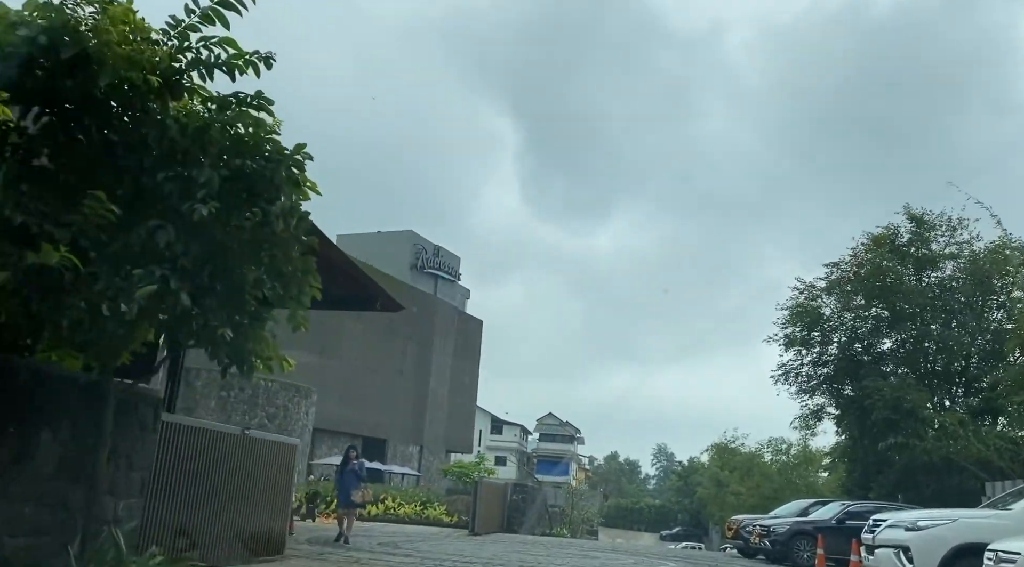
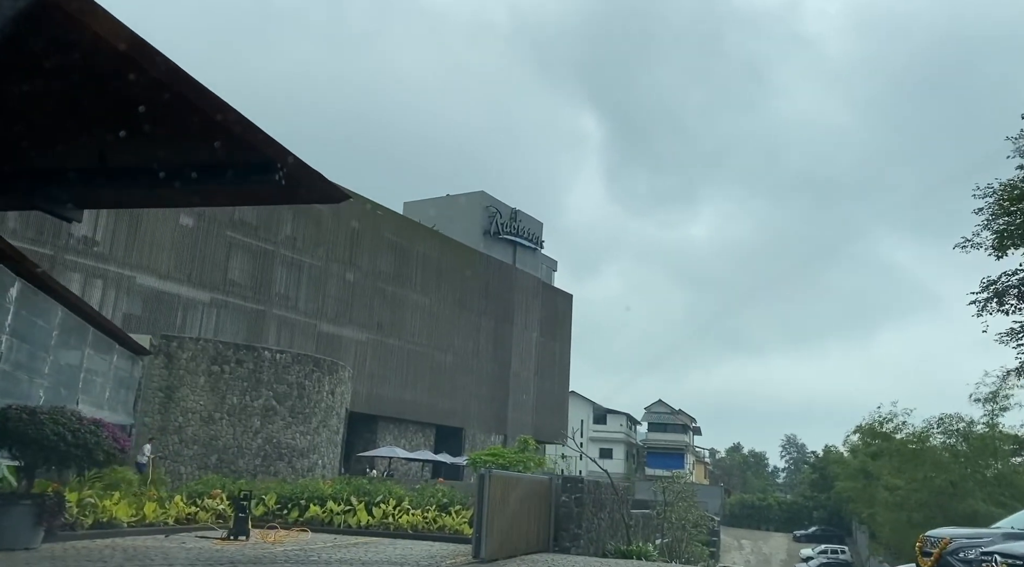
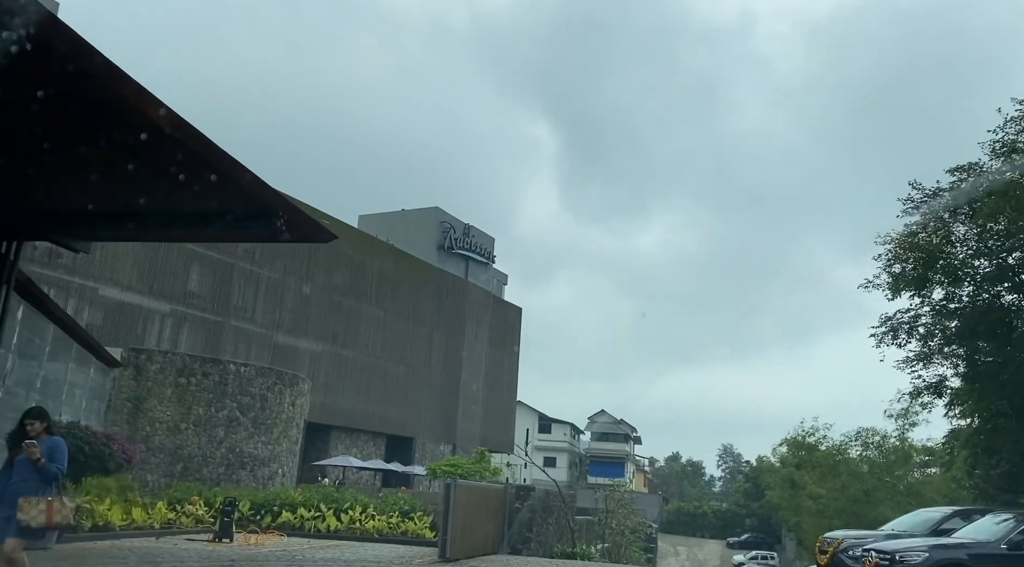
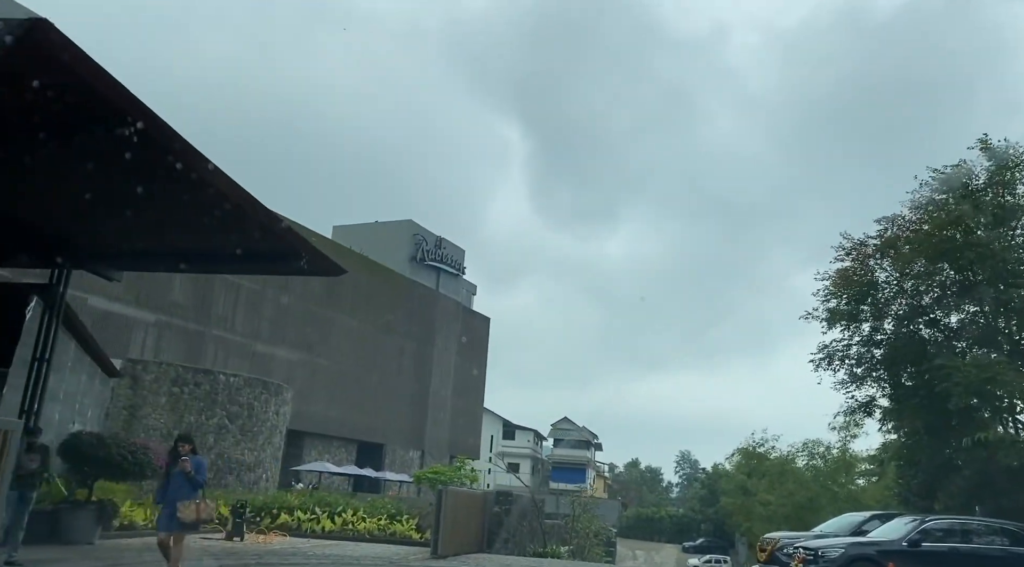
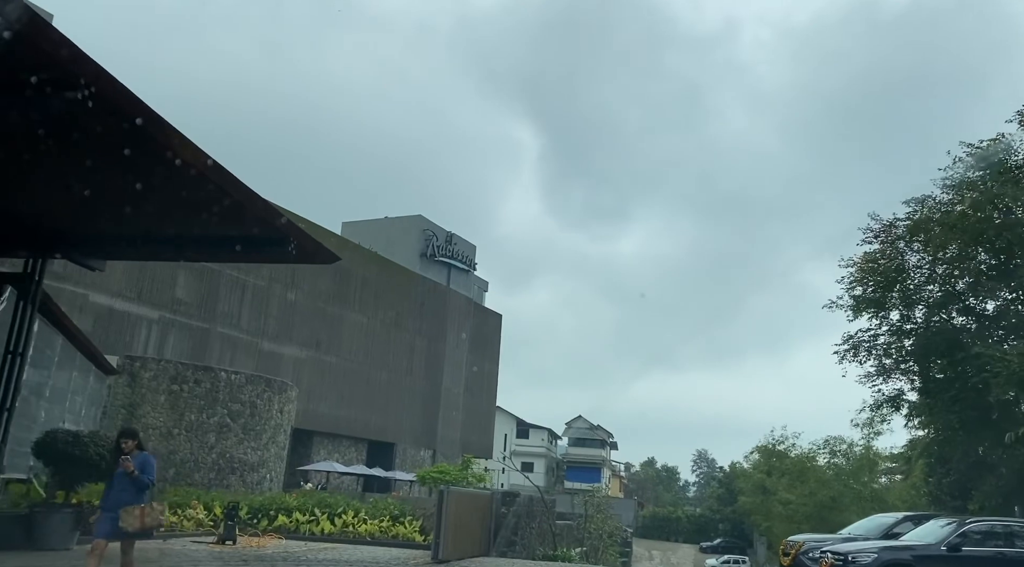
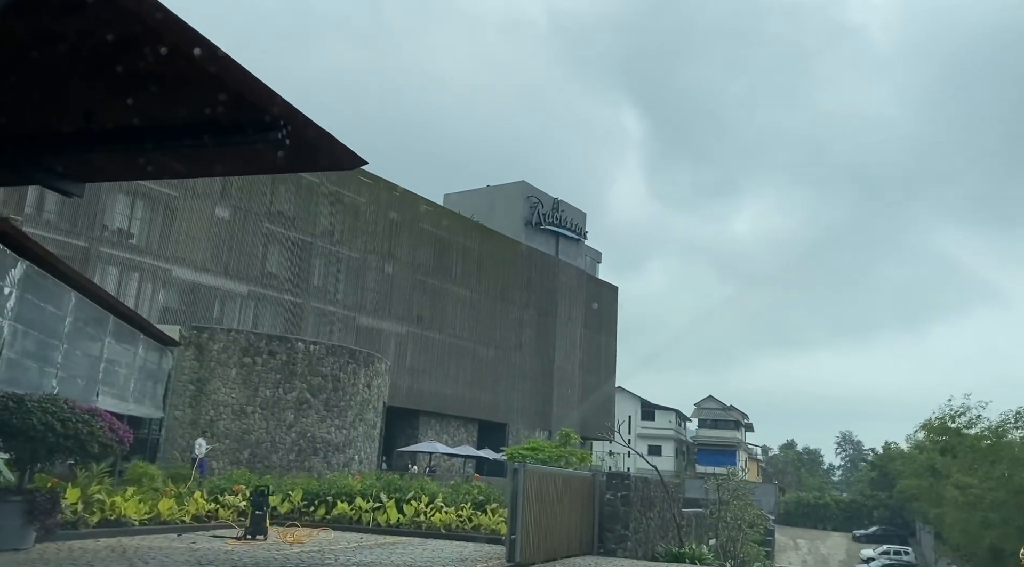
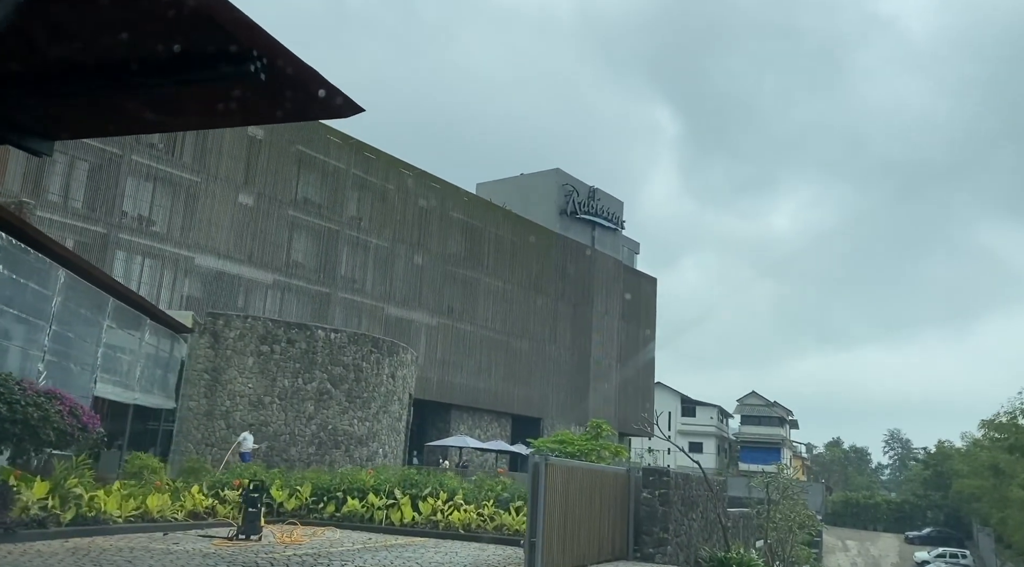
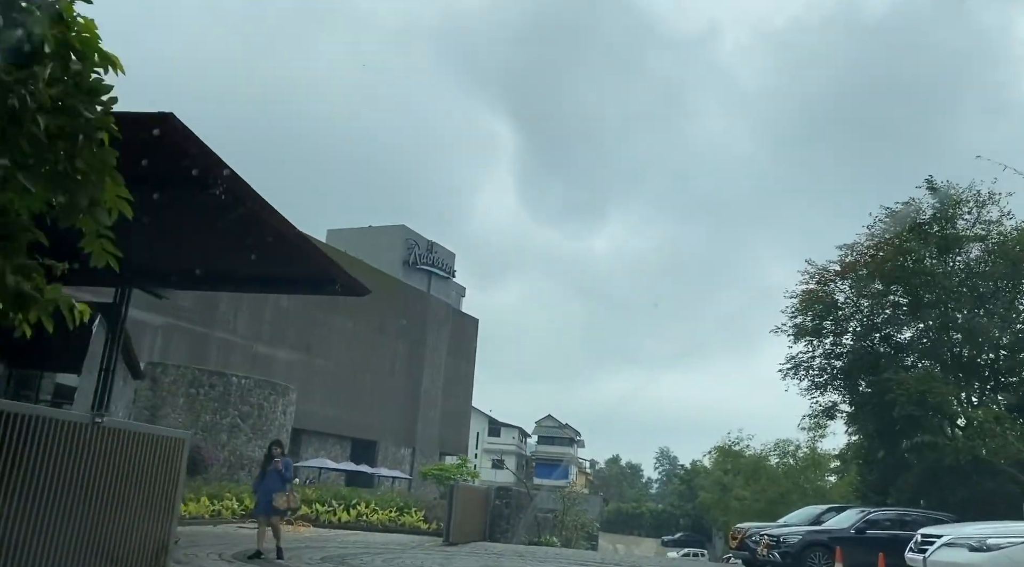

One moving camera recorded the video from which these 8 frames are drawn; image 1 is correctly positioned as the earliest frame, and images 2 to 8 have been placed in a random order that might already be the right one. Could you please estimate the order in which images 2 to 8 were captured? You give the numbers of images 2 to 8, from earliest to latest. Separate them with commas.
8, 4, 5, 3, 2, 6, 7
